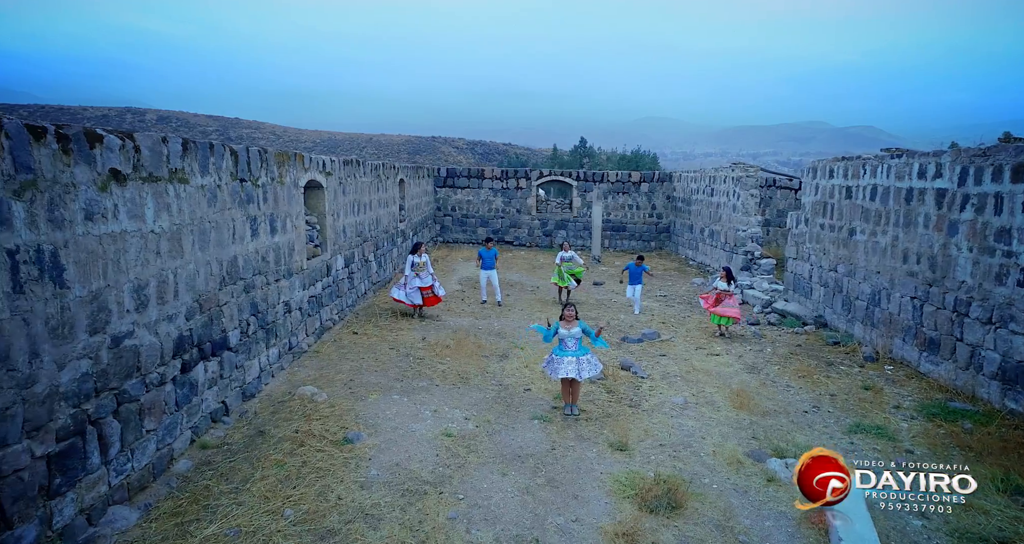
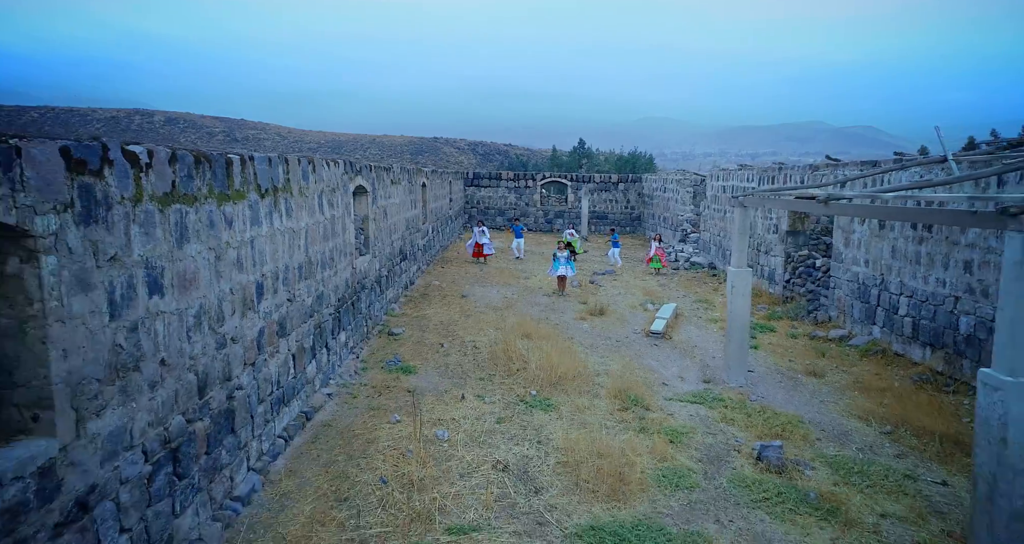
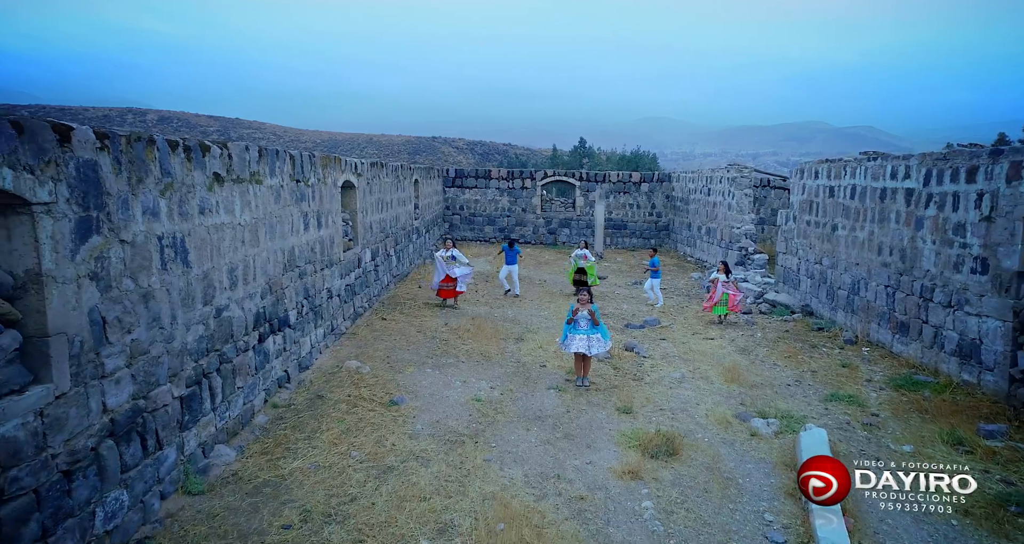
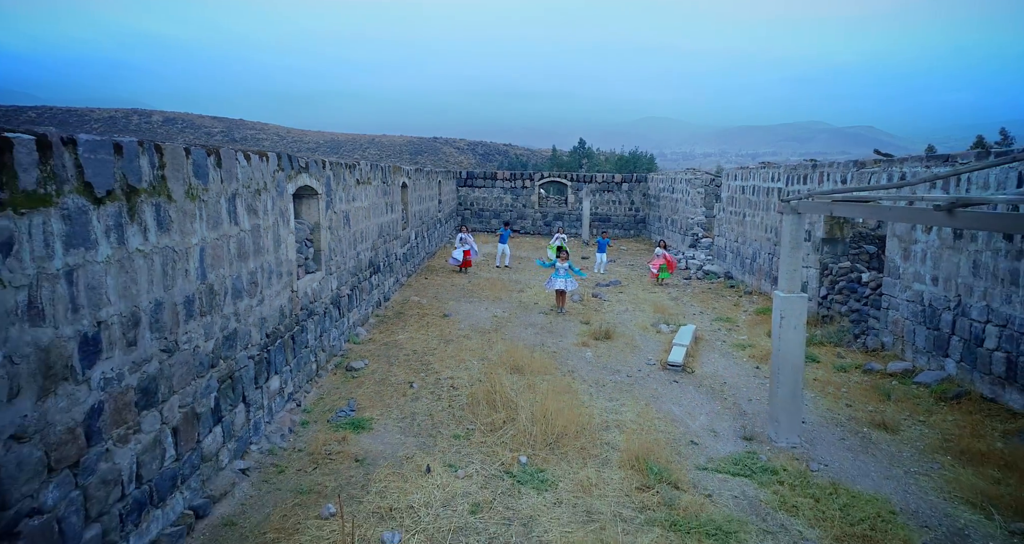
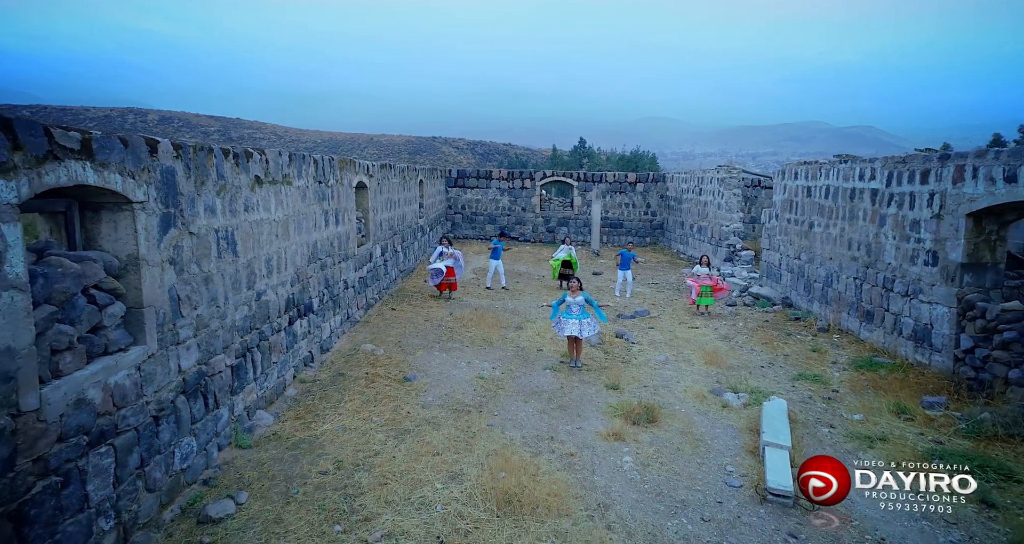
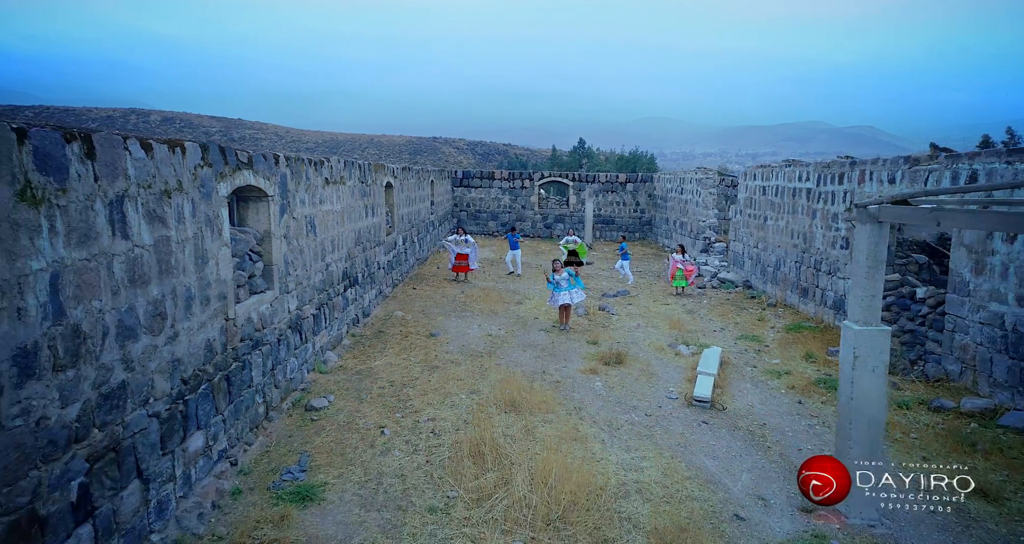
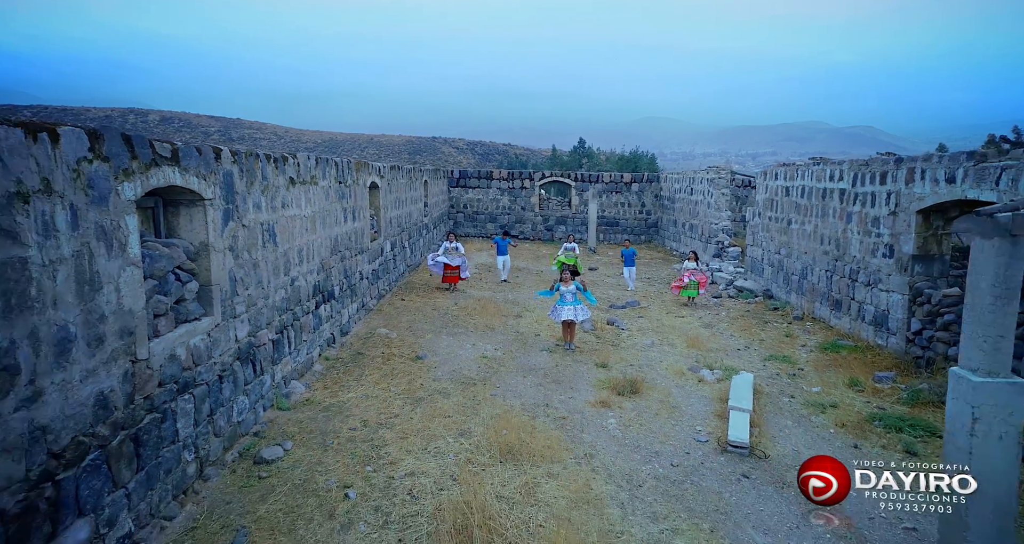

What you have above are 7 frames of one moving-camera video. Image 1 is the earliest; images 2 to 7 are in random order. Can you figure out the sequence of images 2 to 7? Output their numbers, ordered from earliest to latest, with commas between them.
3, 5, 7, 6, 4, 2
